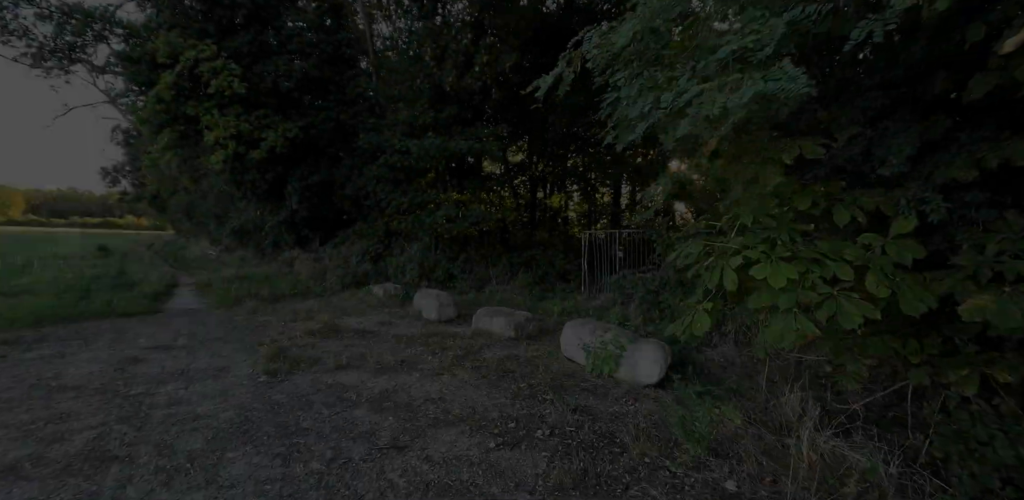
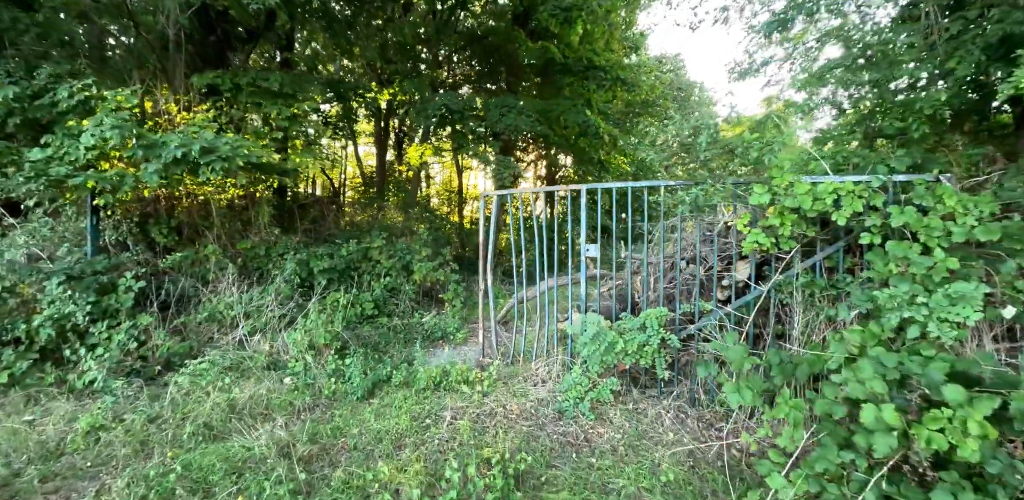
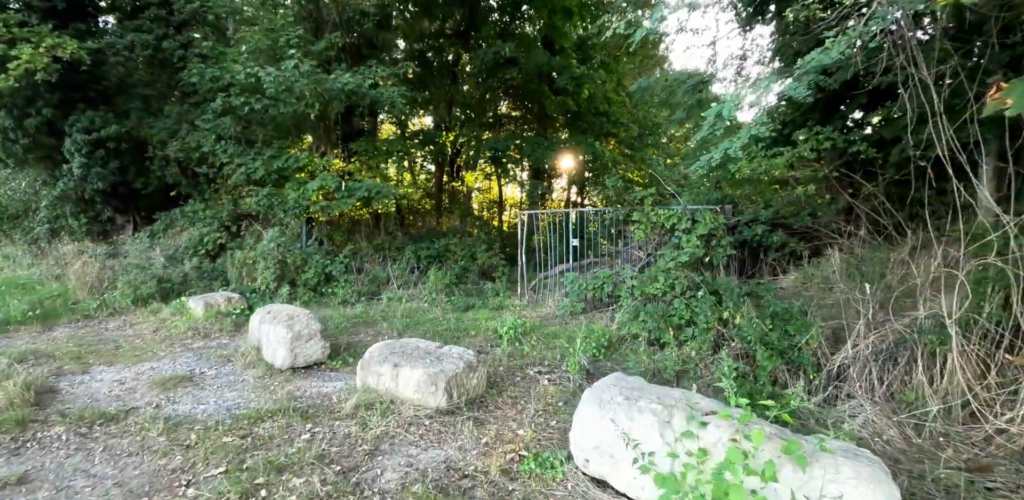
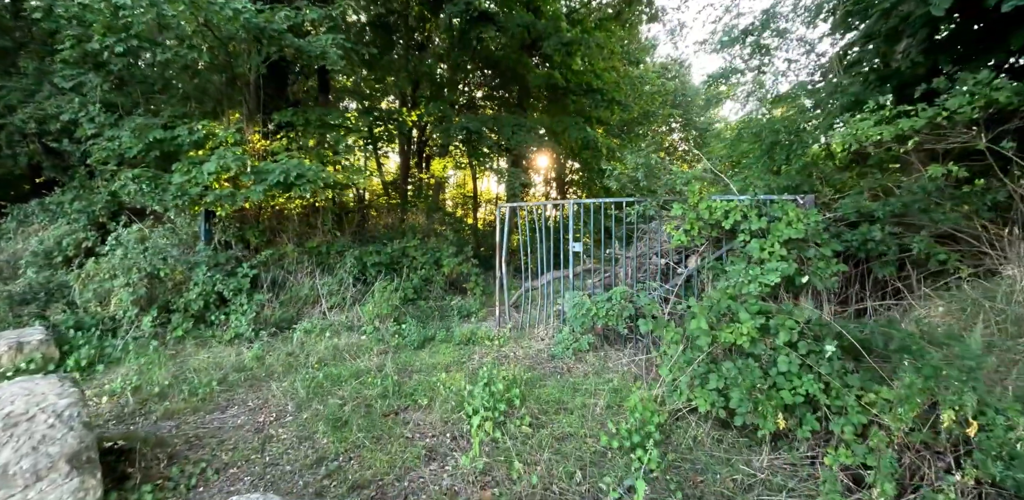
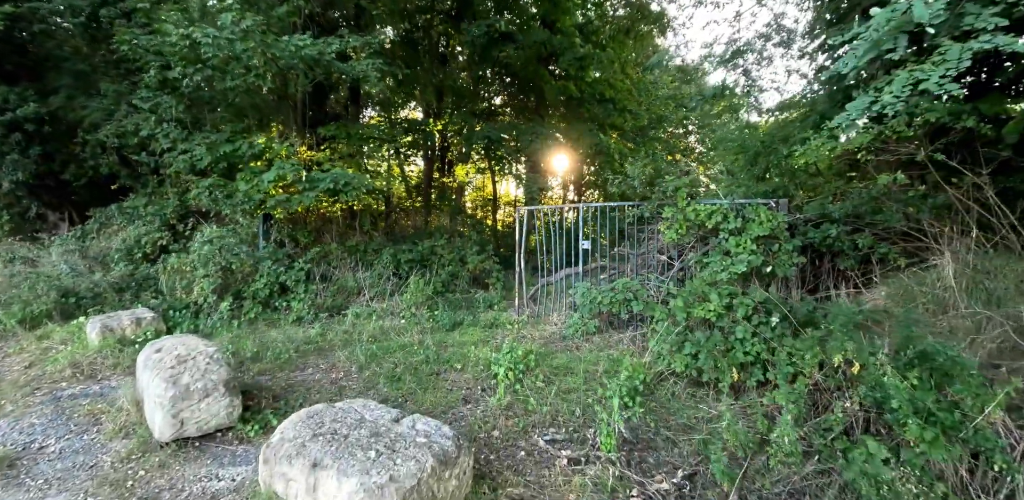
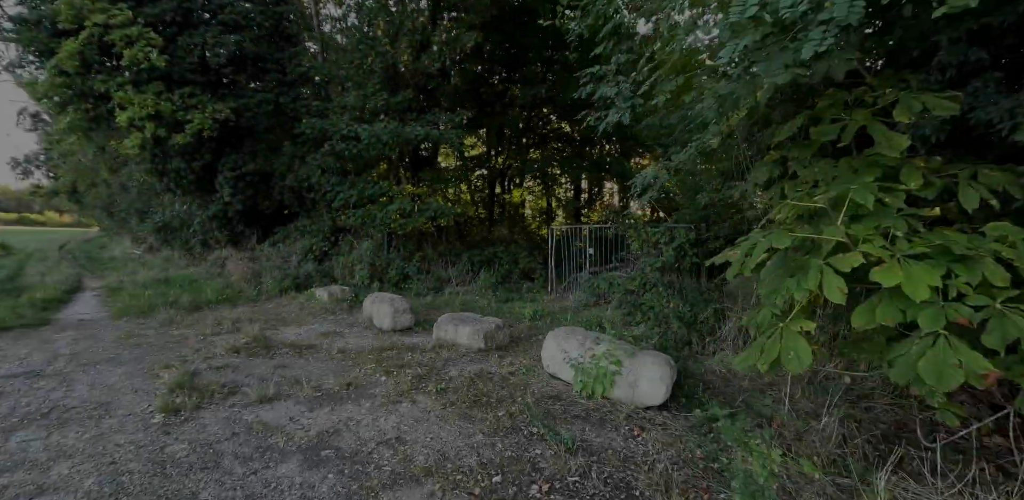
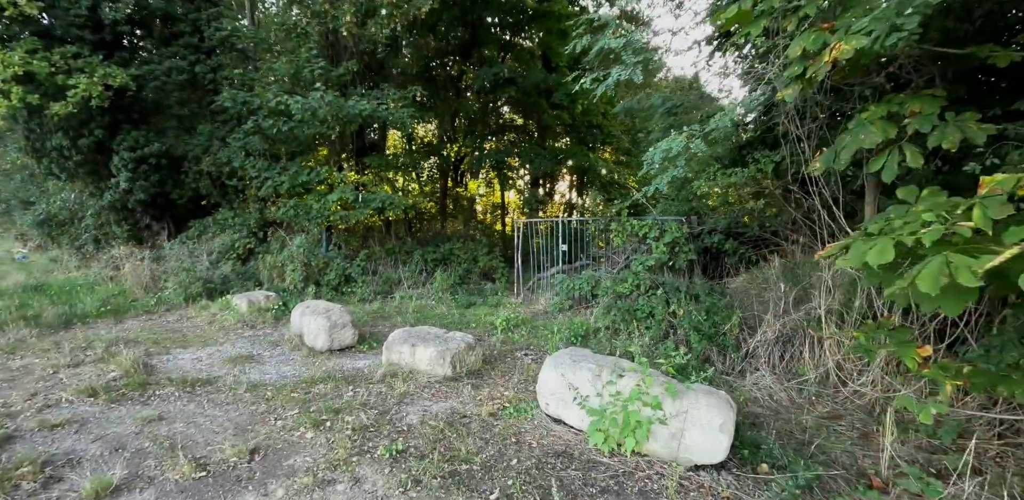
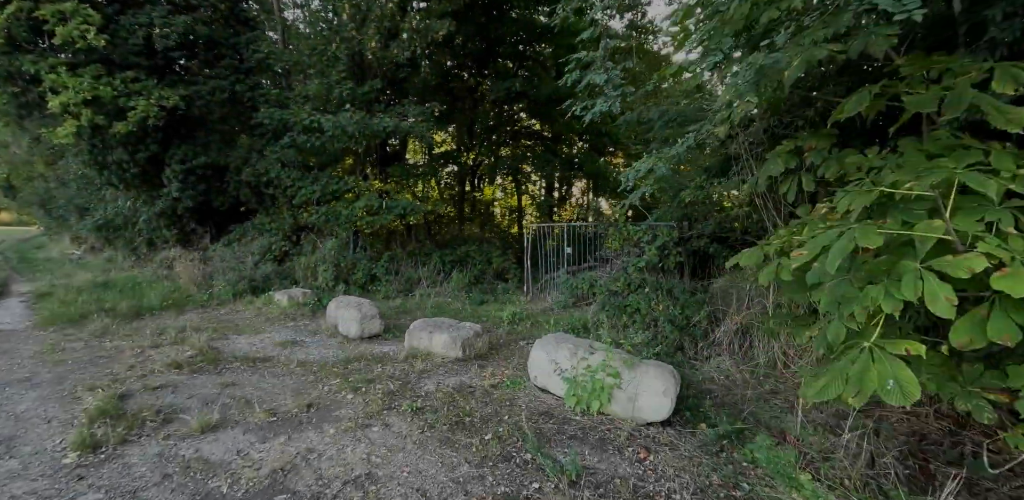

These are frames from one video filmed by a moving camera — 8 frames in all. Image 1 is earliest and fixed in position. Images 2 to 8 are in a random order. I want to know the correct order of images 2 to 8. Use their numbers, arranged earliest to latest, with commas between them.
6, 8, 7, 3, 5, 4, 2
